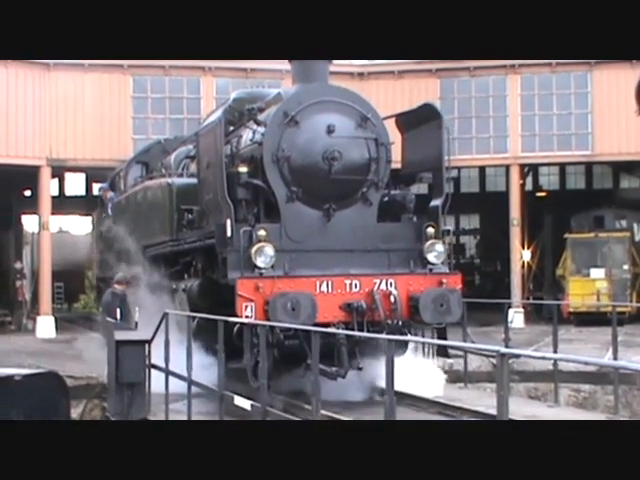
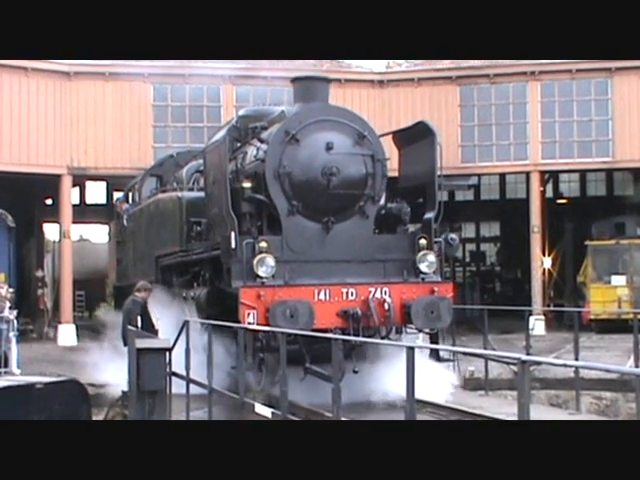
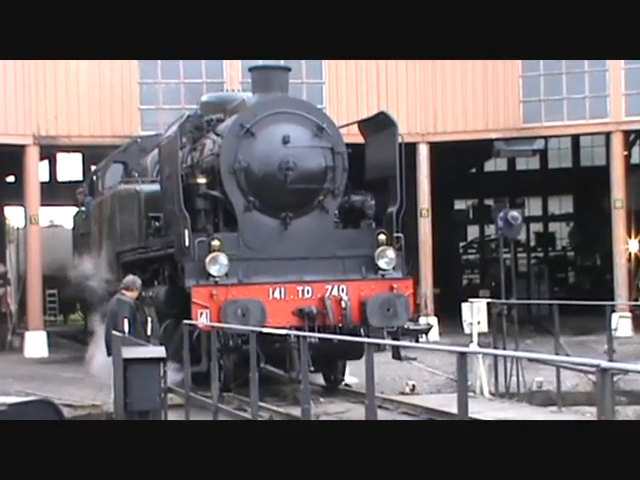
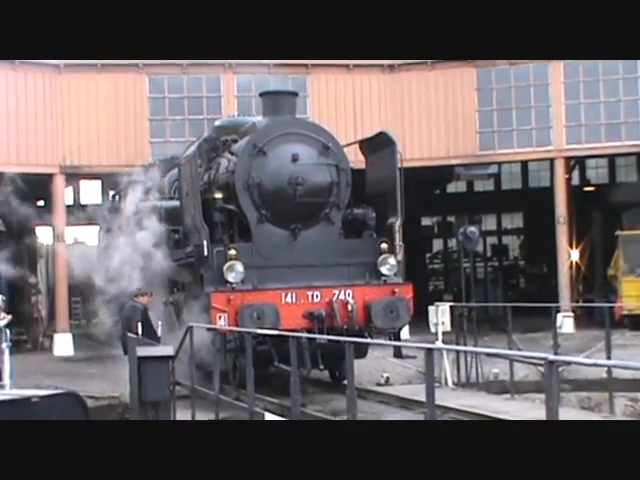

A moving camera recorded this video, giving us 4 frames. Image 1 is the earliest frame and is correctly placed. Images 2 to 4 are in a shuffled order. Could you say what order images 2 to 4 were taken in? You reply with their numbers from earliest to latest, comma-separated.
2, 4, 3
